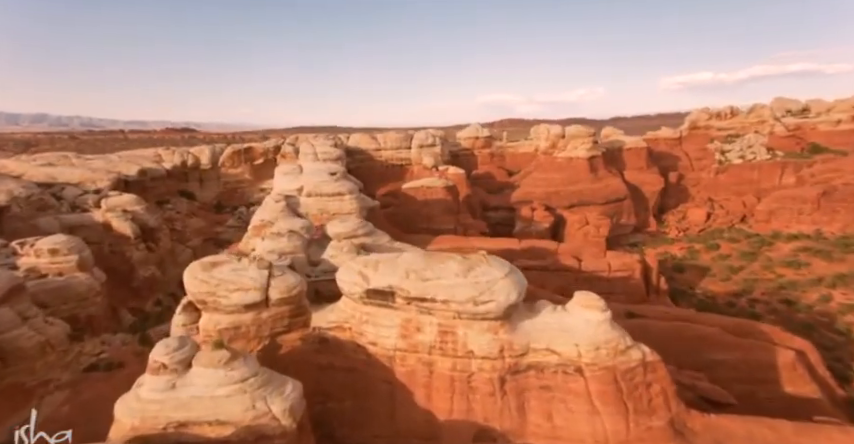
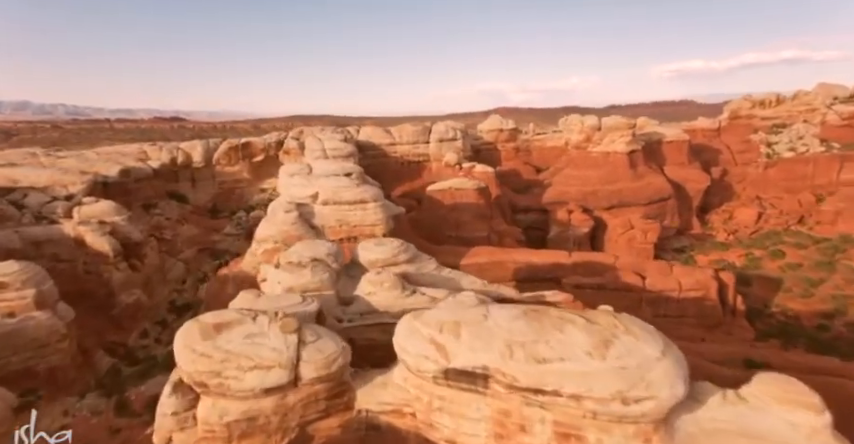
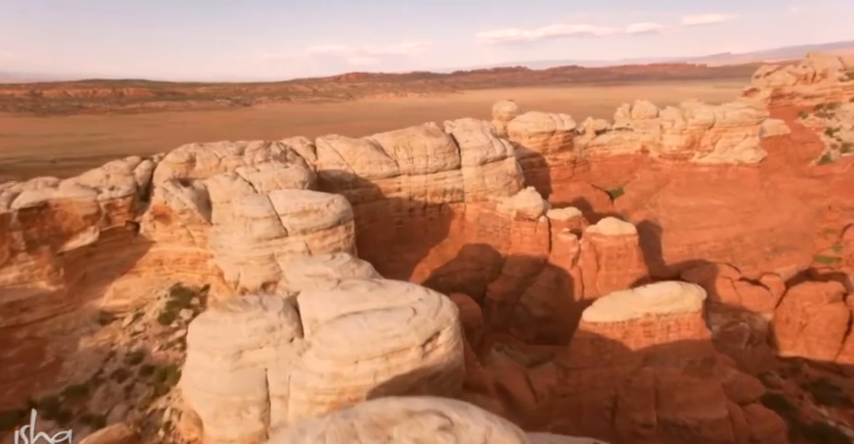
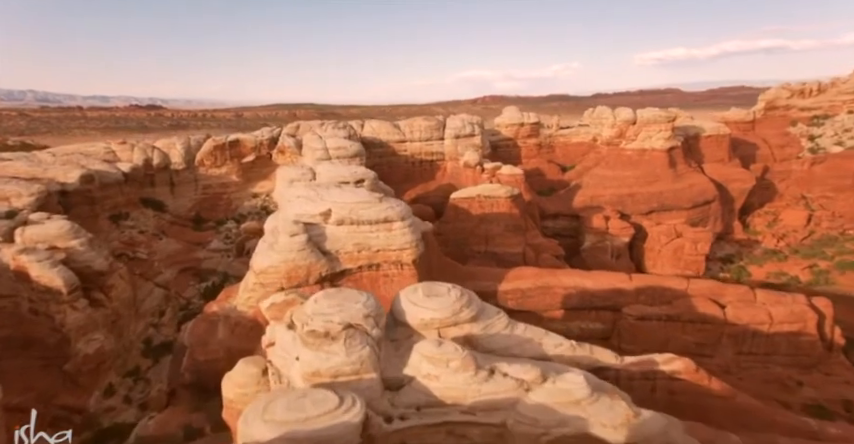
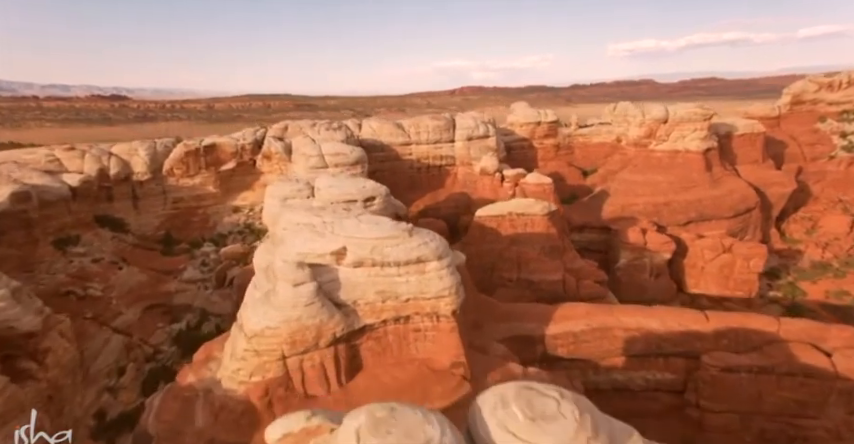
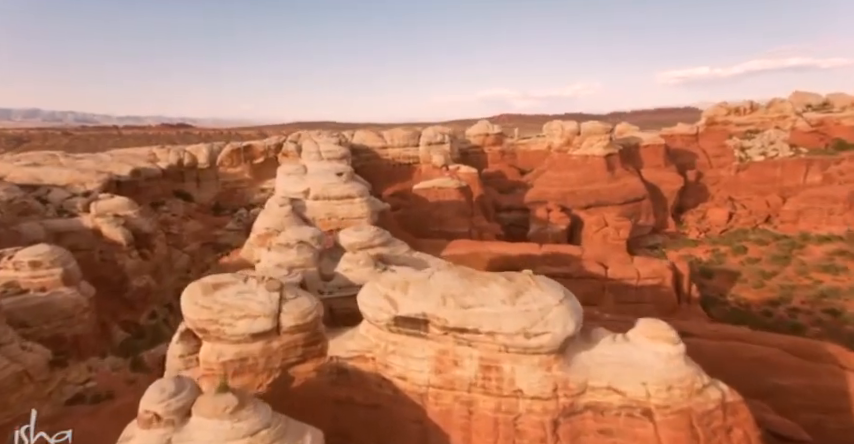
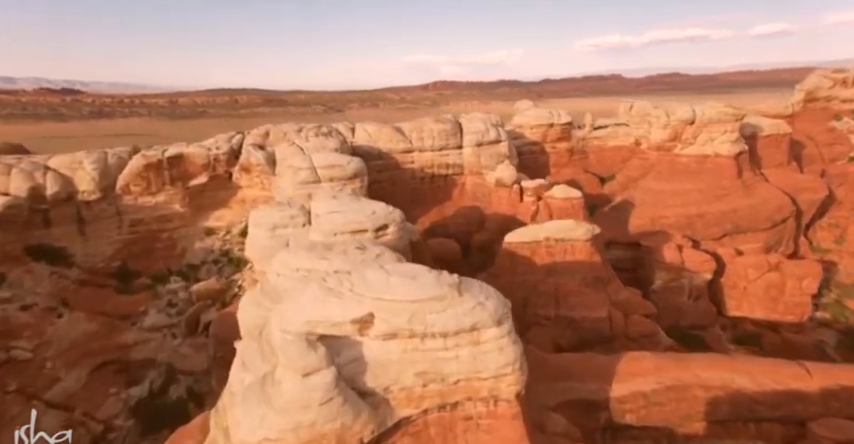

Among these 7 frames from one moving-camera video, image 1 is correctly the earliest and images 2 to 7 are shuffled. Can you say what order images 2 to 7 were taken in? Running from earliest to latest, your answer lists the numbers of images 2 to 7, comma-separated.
6, 2, 4, 5, 7, 3
